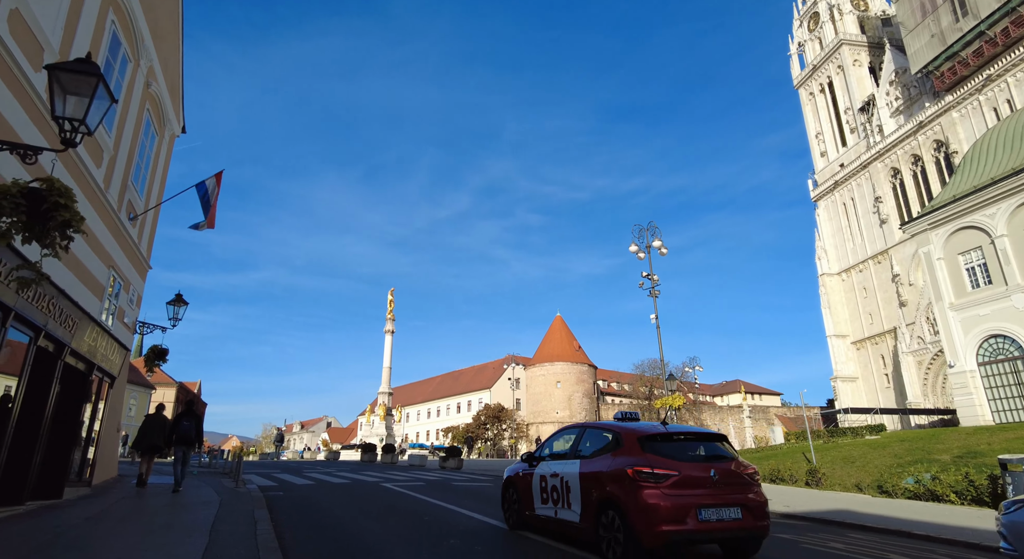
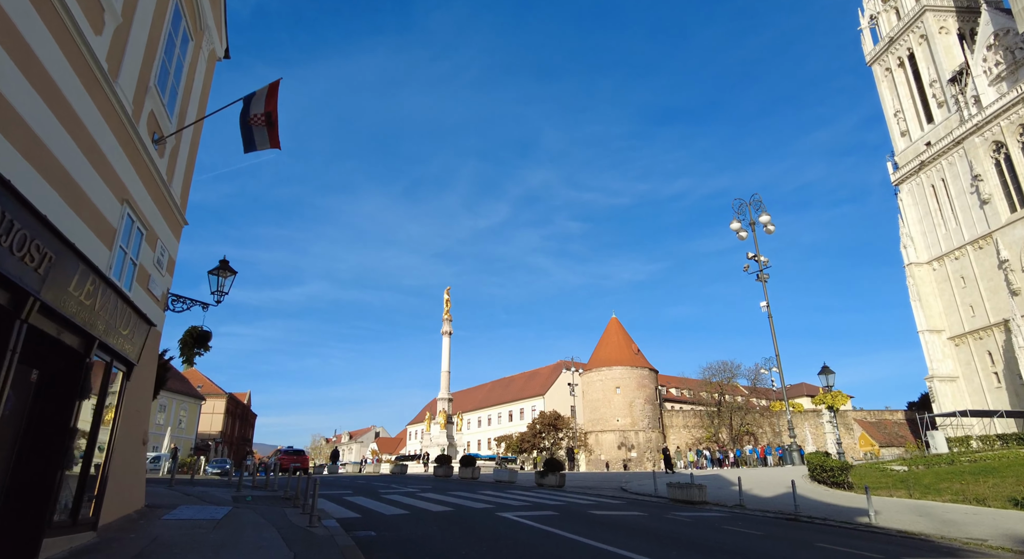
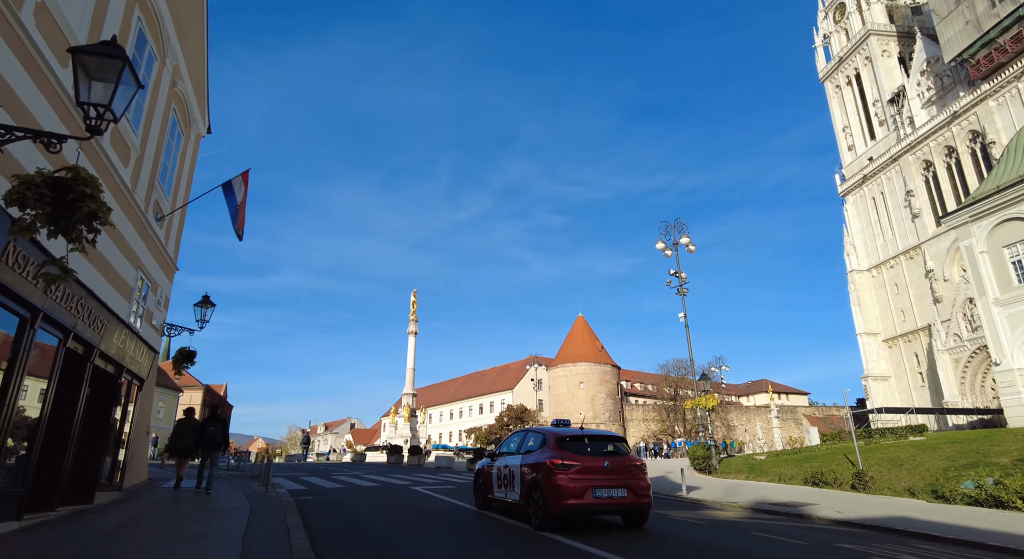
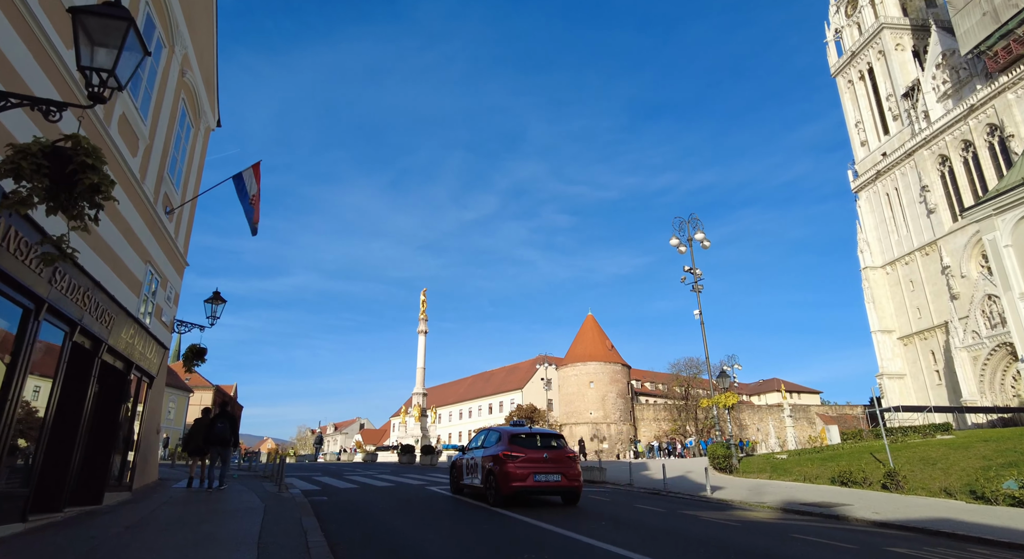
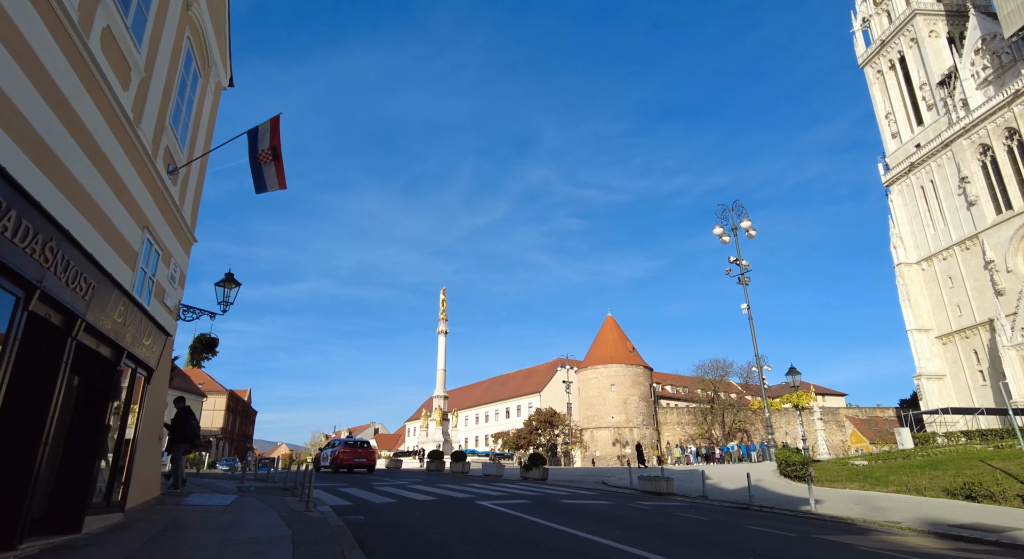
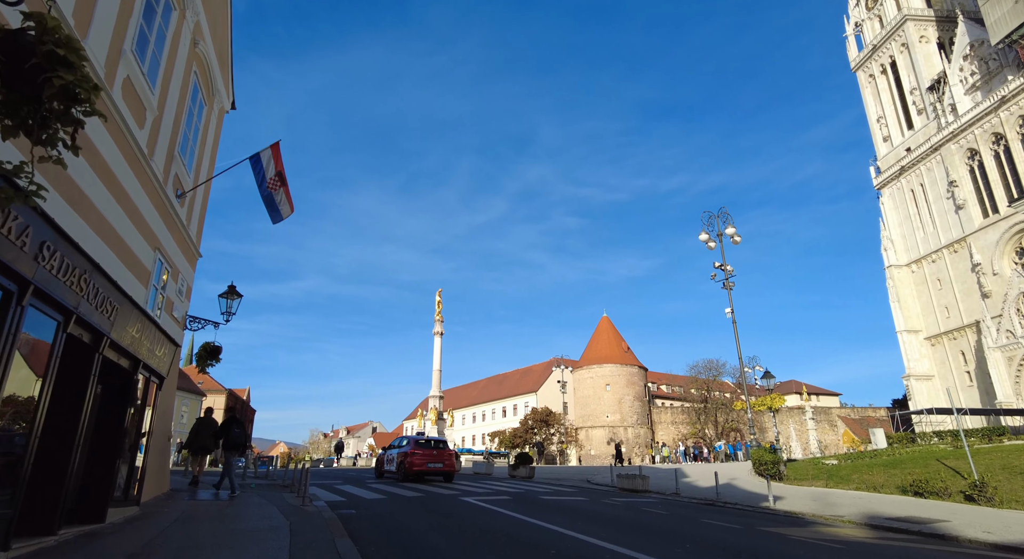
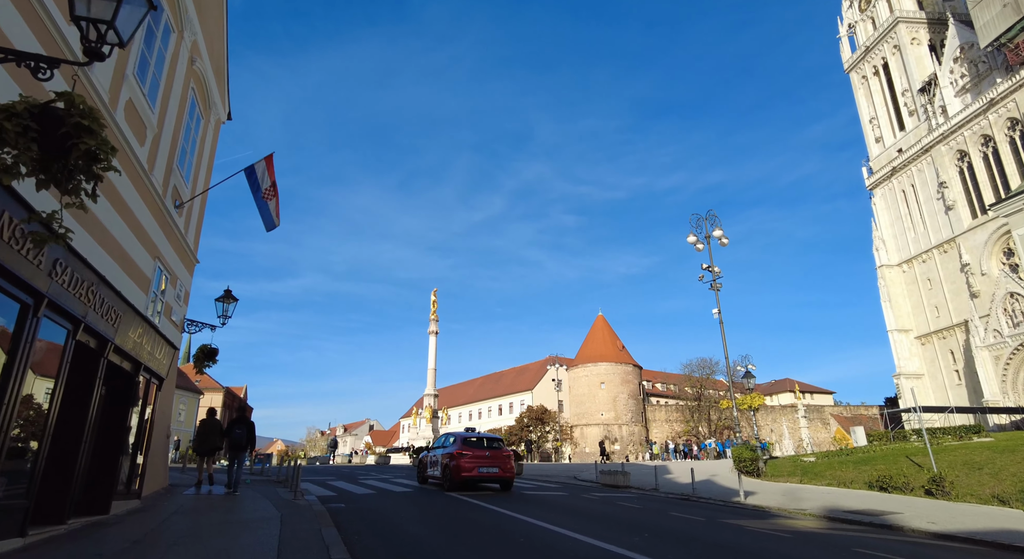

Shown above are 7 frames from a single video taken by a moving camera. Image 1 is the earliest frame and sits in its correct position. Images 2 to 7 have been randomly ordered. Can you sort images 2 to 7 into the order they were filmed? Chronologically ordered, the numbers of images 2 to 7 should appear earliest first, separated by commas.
3, 4, 7, 6, 5, 2
